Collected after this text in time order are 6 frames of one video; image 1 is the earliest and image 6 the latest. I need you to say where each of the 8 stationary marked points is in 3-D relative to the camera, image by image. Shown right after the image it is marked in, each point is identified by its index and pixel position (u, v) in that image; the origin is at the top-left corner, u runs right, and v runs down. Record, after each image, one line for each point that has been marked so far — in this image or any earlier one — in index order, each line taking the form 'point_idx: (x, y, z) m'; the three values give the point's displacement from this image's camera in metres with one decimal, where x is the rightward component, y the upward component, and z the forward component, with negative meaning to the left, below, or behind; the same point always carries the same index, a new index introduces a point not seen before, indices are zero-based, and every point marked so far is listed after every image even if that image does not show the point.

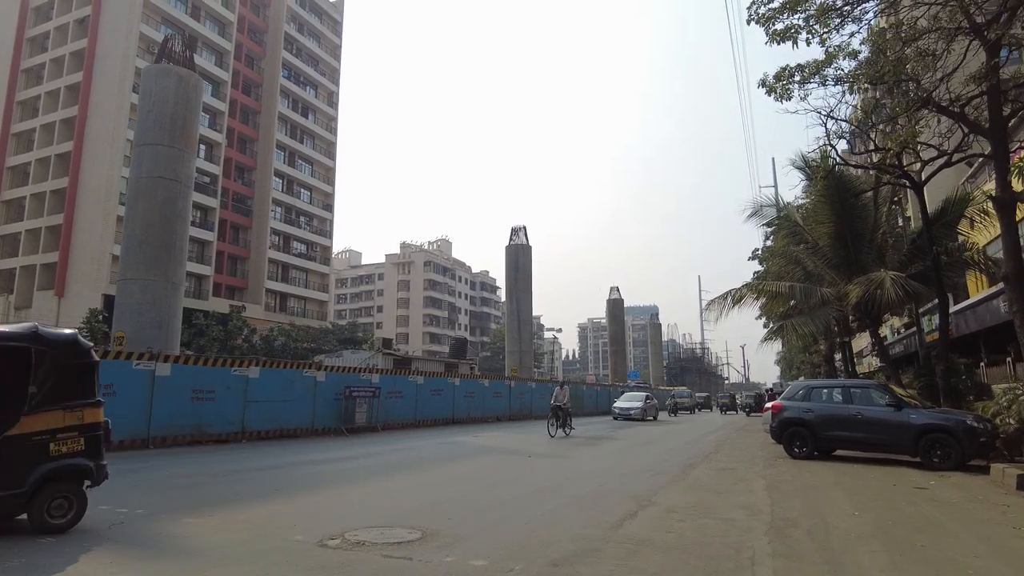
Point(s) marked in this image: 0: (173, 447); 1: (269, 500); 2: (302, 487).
0: (-7.7, -3.6, +15.0) m
1: (-3.6, -3.2, +9.9) m
2: (-3.7, -3.5, +11.6) m
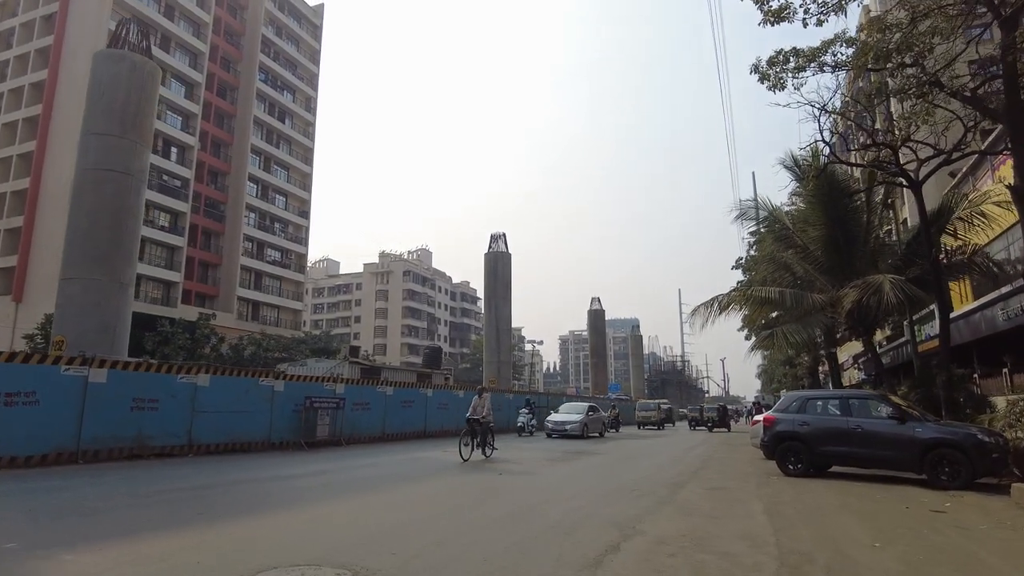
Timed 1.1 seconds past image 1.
0: (-8.3, -3.6, +13.5) m
1: (-4.1, -3.1, +8.5) m
2: (-4.2, -3.5, +10.3) m
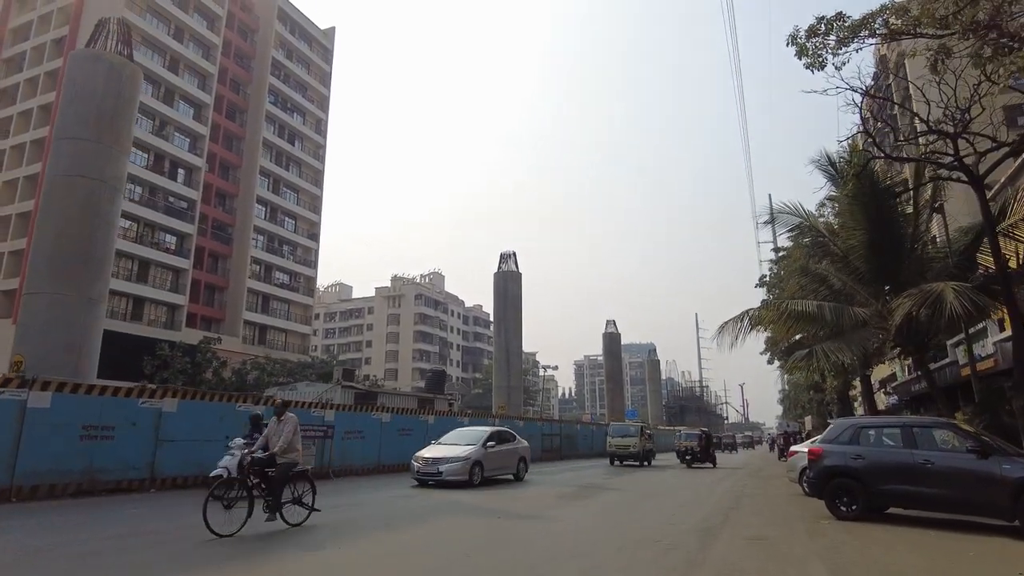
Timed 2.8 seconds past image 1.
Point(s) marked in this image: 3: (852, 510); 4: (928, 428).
0: (-8.3, -3.8, +11.8) m
1: (-4.2, -3.1, +6.7) m
2: (-4.3, -3.5, +8.5) m
3: (+5.5, -3.6, +10.7) m
4: (+6.5, -2.2, +10.2) m
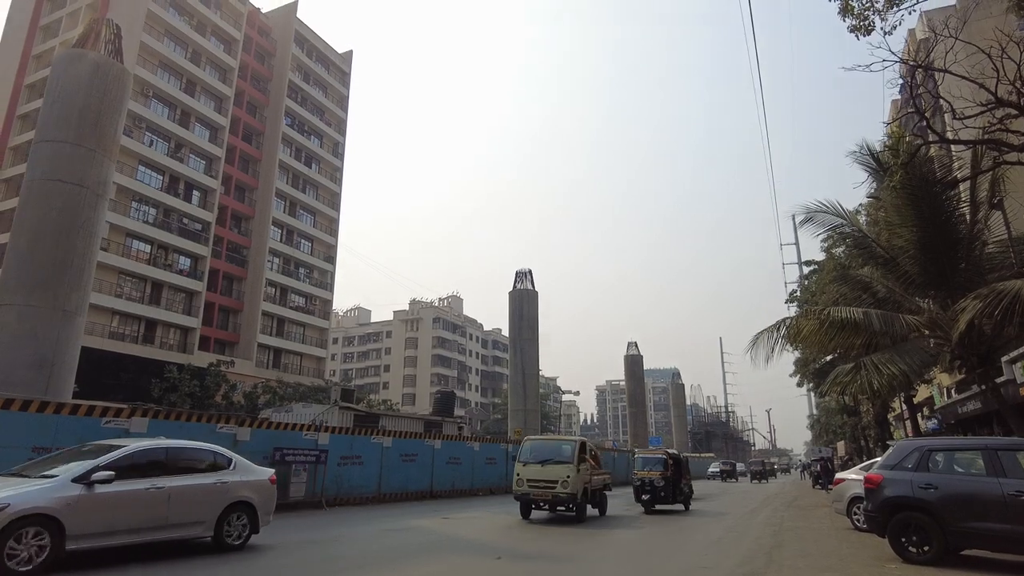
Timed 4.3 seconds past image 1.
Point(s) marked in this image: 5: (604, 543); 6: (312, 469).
0: (-8.3, -3.9, +10.4) m
1: (-4.3, -2.9, +5.3) m
2: (-4.4, -3.5, +7.0) m
3: (+5.5, -3.5, +8.9) m
4: (+6.4, -2.1, +8.4) m
5: (+1.7, -4.6, +12.2) m
6: (-5.0, -4.5, +16.6) m
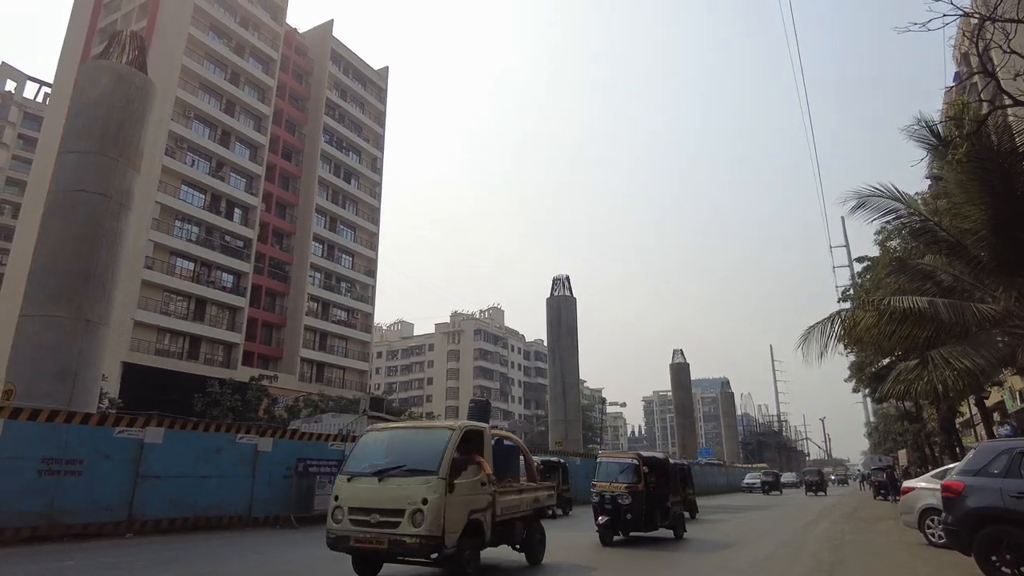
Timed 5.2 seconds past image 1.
0: (-7.8, -4.0, +10.0) m
1: (-4.3, -2.8, +4.6) m
2: (-4.2, -3.4, +6.4) m
3: (+5.8, -3.2, +7.6) m
4: (+6.7, -1.8, +7.1) m
5: (+2.2, -4.5, +11.1) m
6: (-4.2, -4.6, +16.0) m
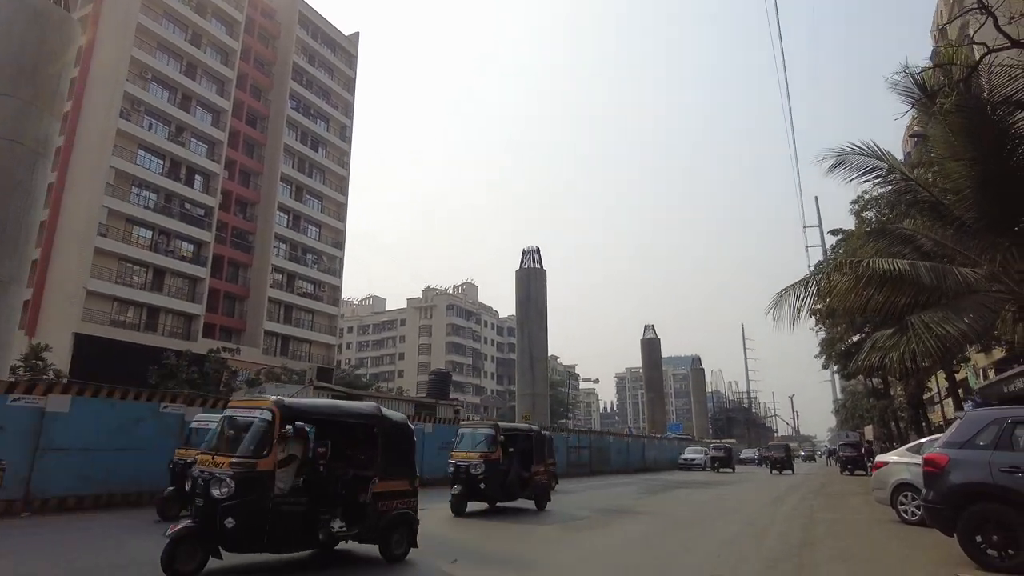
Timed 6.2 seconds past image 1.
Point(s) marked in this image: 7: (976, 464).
0: (-8.7, -3.2, +8.8) m
1: (-4.9, -2.3, +3.5) m
2: (-4.9, -2.8, +5.2) m
3: (+5.1, -2.7, +6.8) m
4: (+5.9, -1.3, +6.3) m
5: (+1.3, -3.8, +10.2) m
6: (-5.2, -3.7, +14.9) m
7: (+4.9, -1.8, +6.9) m
